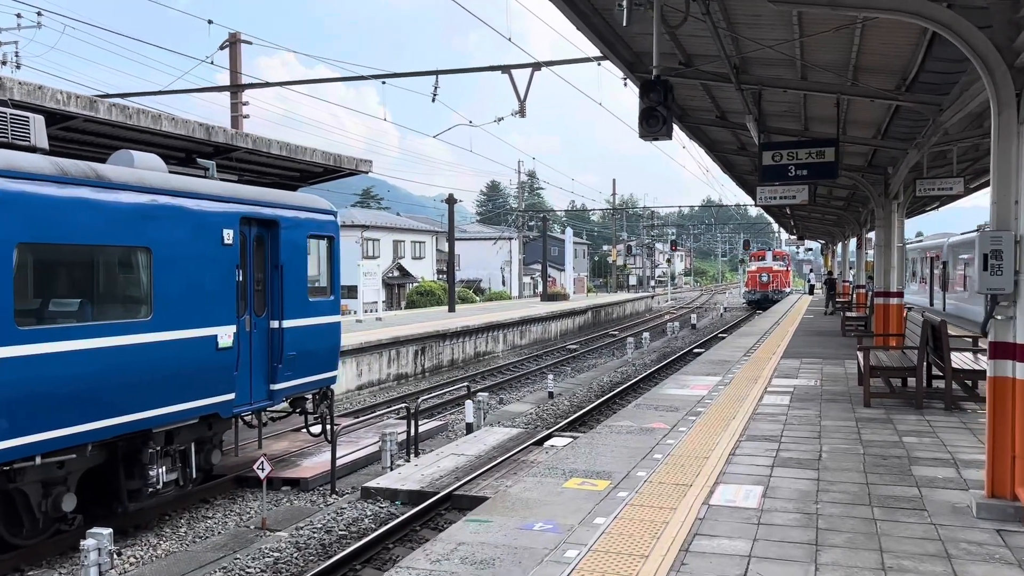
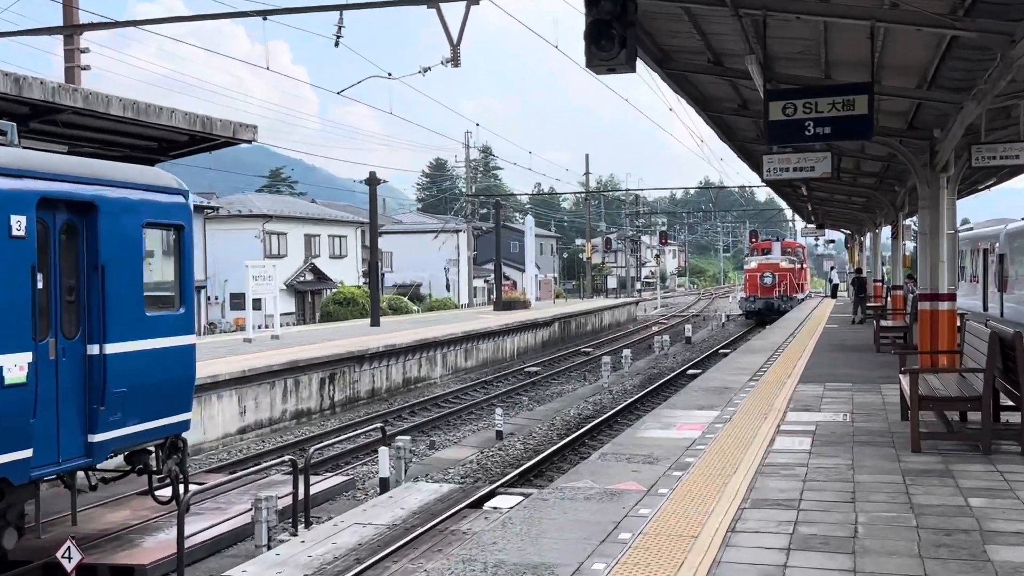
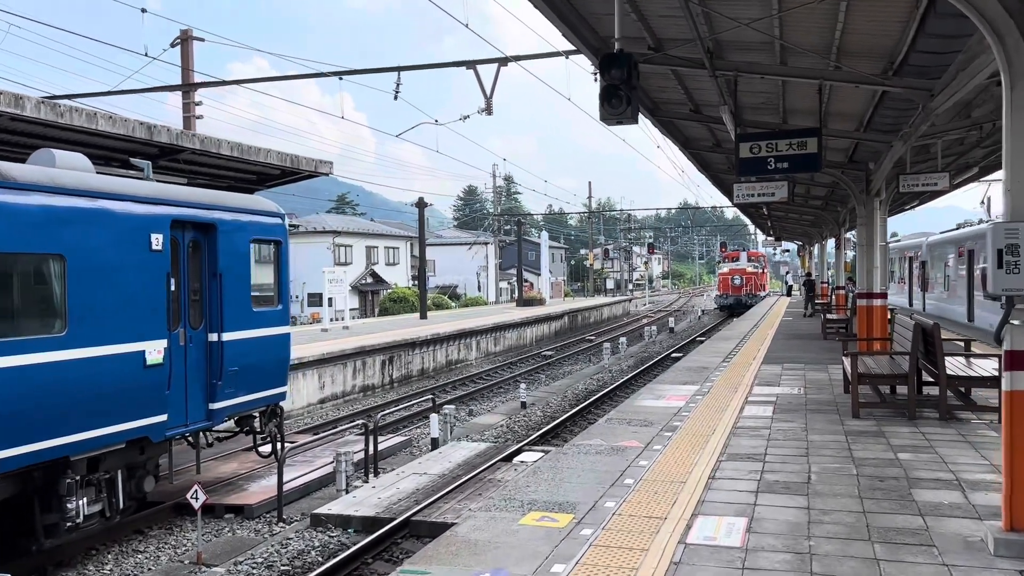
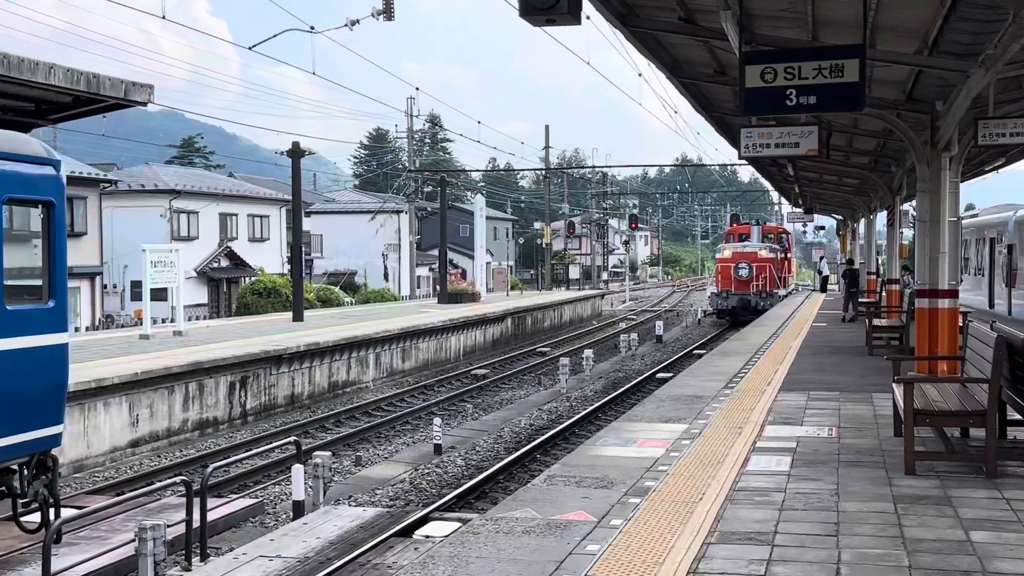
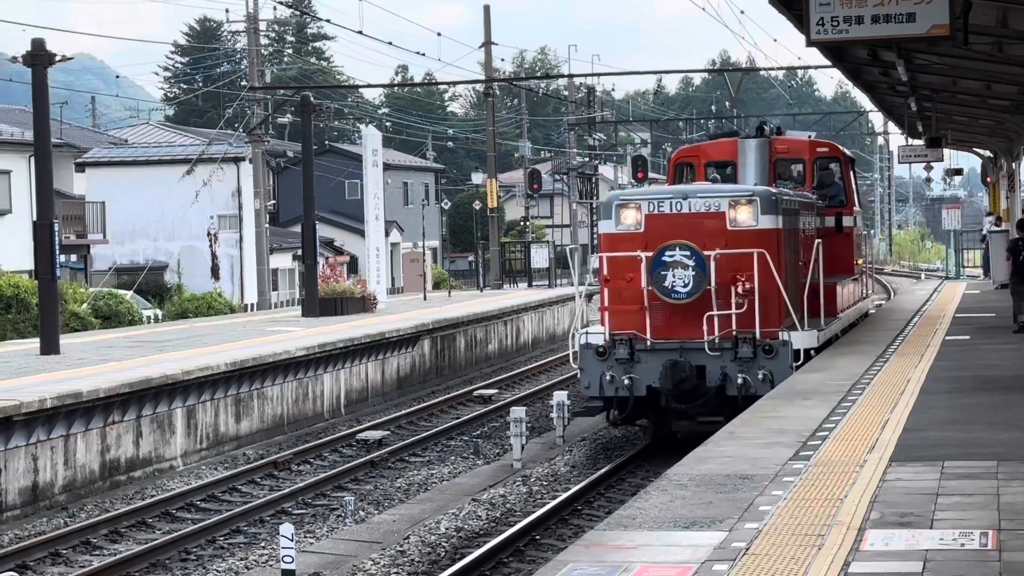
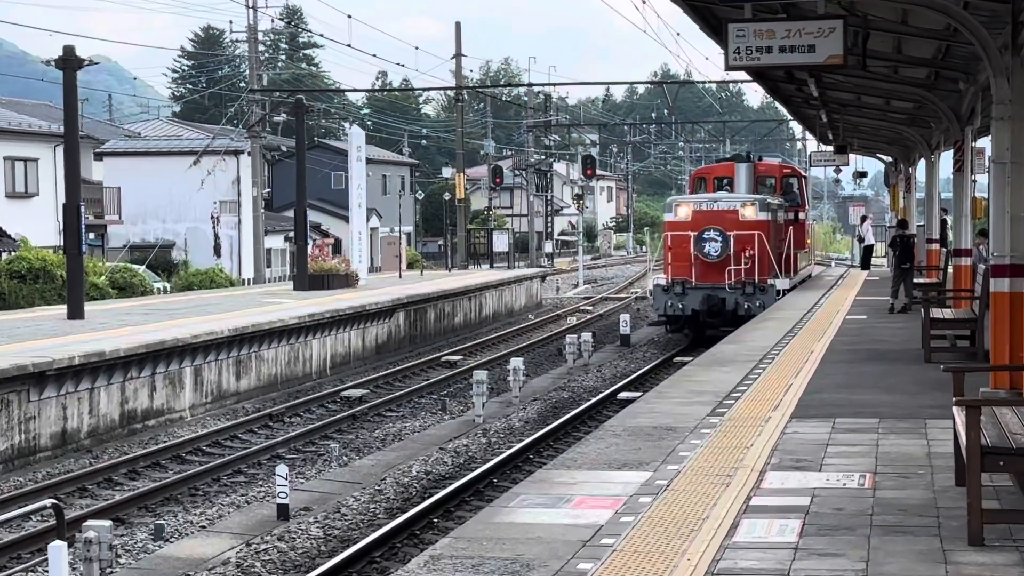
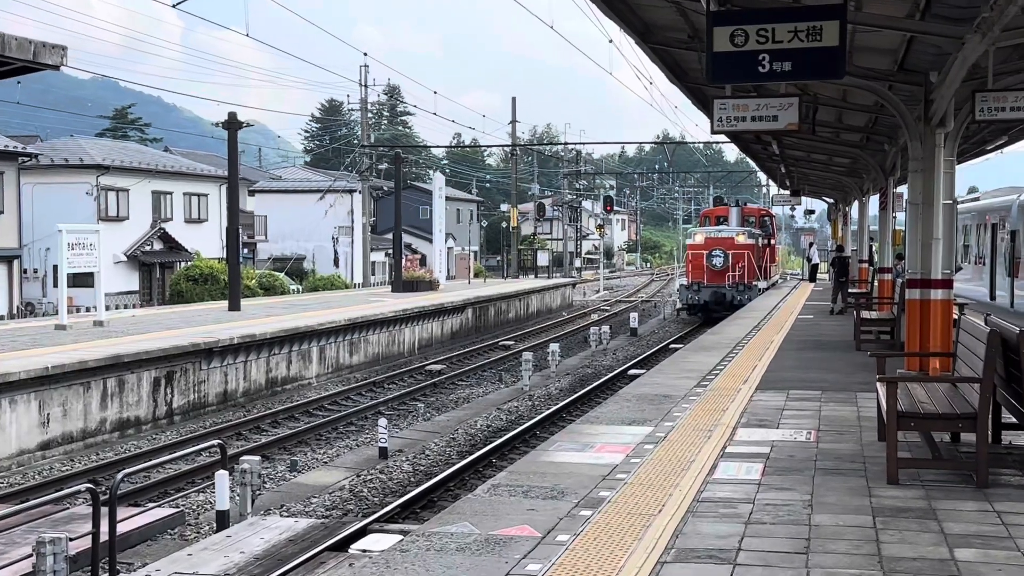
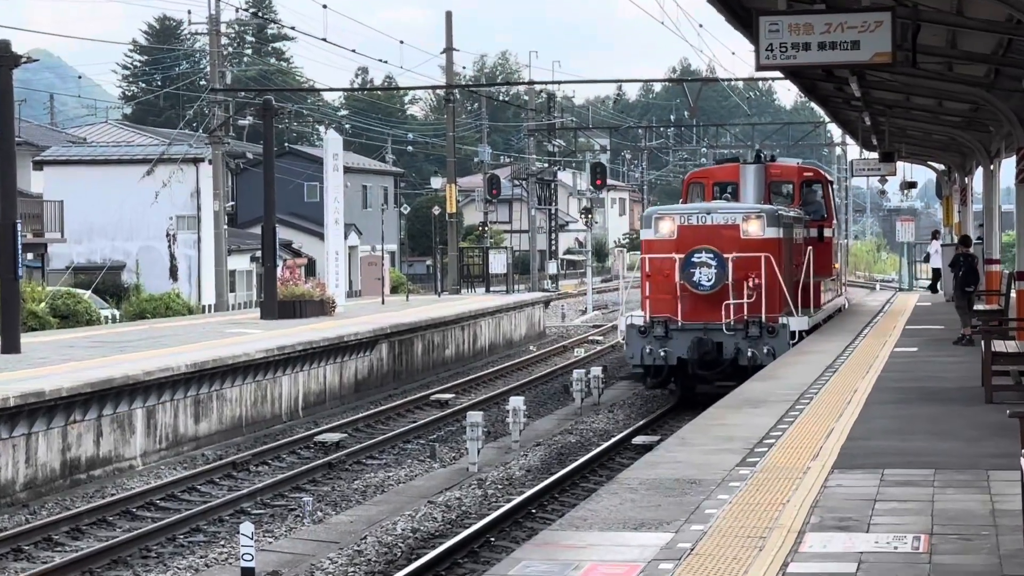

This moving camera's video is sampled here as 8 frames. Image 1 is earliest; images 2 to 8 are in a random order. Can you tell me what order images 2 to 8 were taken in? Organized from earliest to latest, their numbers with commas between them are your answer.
3, 2, 4, 7, 6, 8, 5
